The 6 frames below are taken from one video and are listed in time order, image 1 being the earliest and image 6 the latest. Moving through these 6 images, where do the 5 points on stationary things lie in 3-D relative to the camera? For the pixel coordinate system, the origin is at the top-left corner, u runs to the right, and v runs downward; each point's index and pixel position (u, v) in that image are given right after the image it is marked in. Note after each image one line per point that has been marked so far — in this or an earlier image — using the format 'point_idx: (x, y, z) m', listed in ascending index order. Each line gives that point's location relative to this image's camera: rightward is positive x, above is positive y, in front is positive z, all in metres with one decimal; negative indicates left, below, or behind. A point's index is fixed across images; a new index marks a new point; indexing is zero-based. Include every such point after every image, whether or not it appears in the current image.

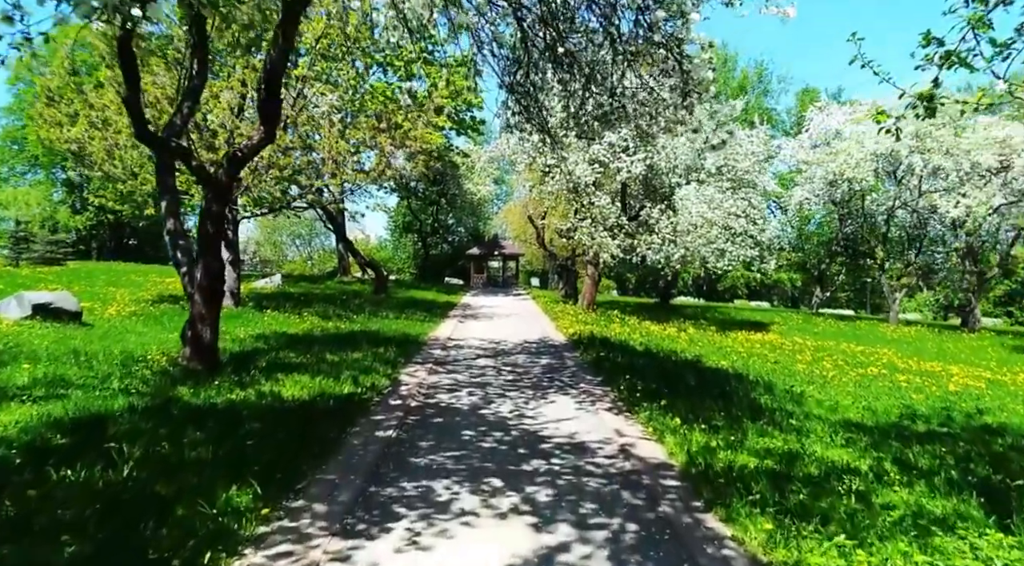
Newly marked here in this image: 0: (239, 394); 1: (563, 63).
0: (-3.8, -1.6, +8.4) m
1: (+0.8, +3.5, +9.7) m
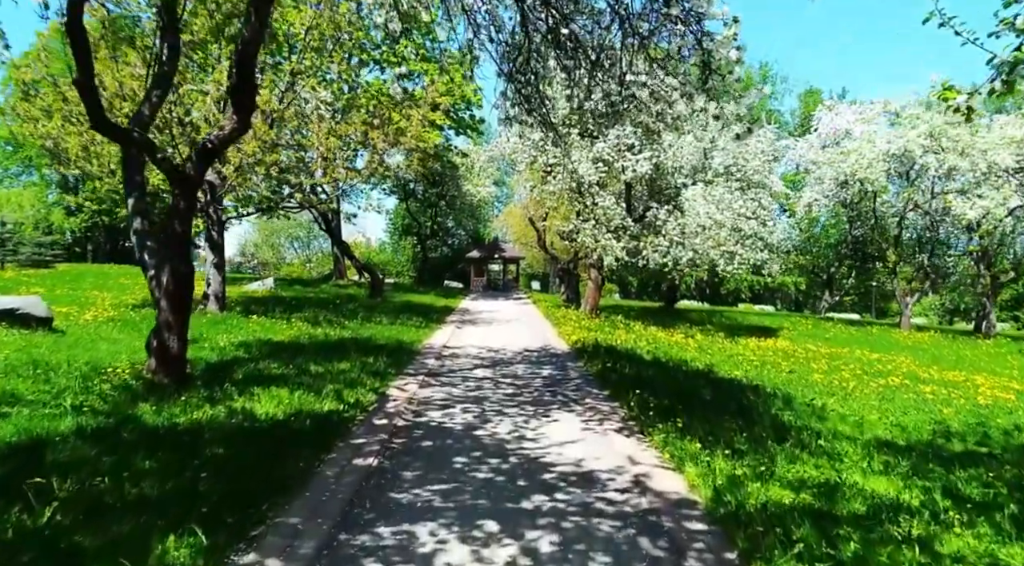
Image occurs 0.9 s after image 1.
0: (-3.8, -1.6, +7.6) m
1: (+0.8, +3.4, +8.8) m
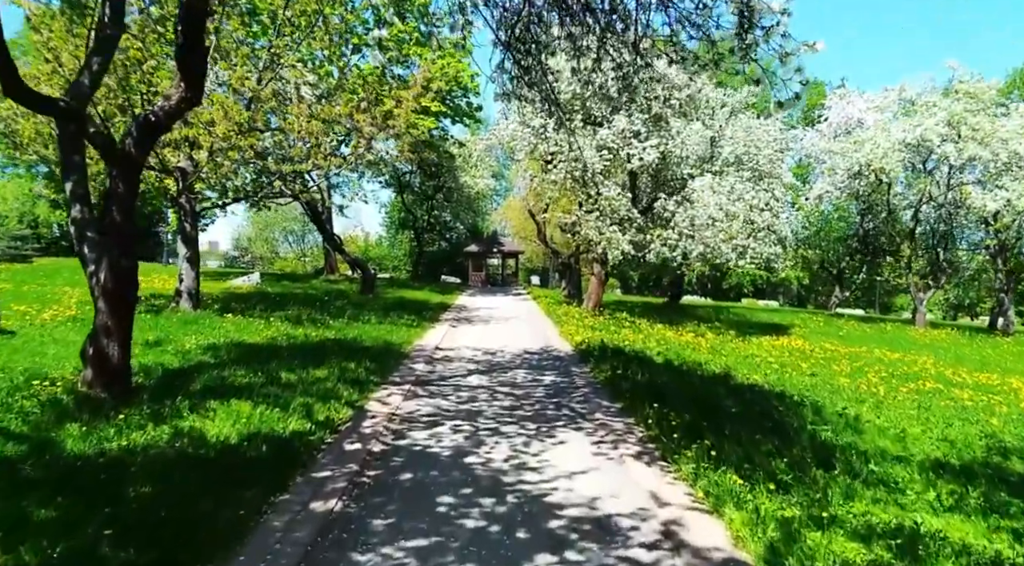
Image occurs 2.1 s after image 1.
0: (-3.9, -1.6, +6.4) m
1: (+0.8, +3.5, +7.6) m
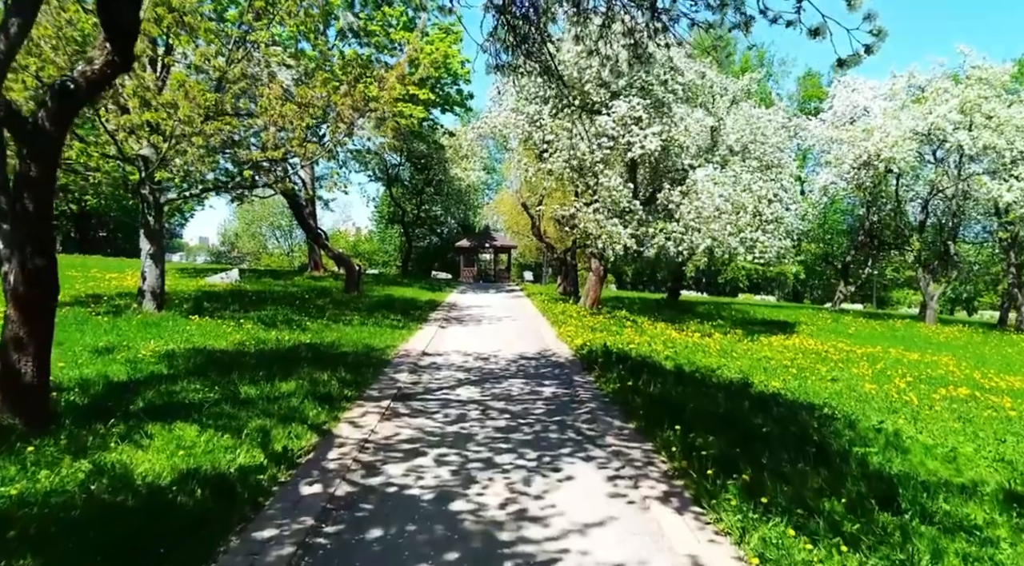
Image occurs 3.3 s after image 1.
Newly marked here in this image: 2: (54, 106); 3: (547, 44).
0: (-3.9, -1.6, +5.1) m
1: (+0.7, +3.5, +6.4) m
2: (-4.6, +1.8, +6.0) m
3: (+0.5, +3.2, +7.8) m
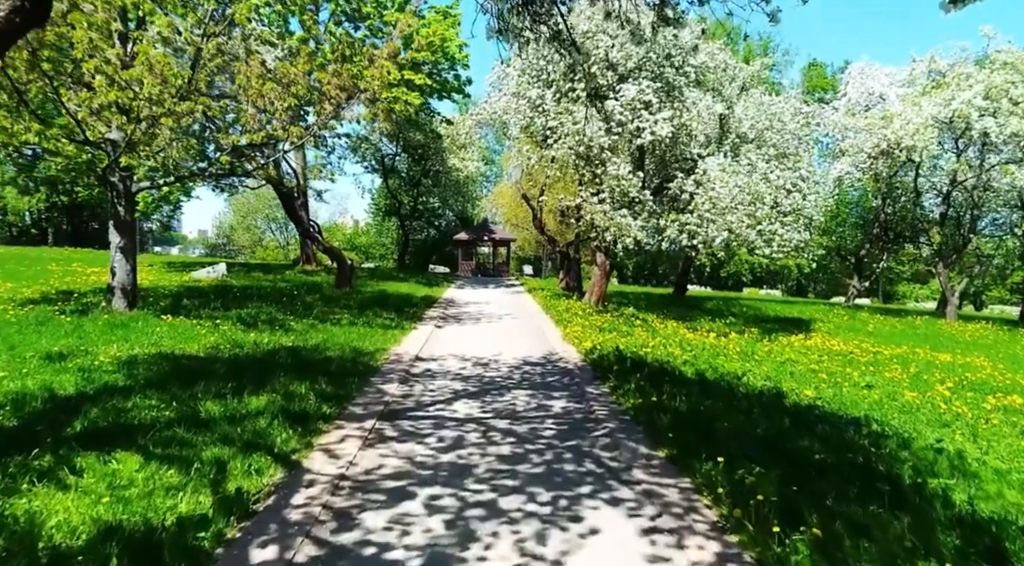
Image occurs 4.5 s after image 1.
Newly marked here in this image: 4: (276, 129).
0: (-3.8, -1.7, +4.0) m
1: (+0.8, +3.5, +5.2) m
2: (-4.5, +1.7, +4.8) m
3: (+0.5, +3.2, +6.6) m
4: (-5.4, +3.5, +13.6) m
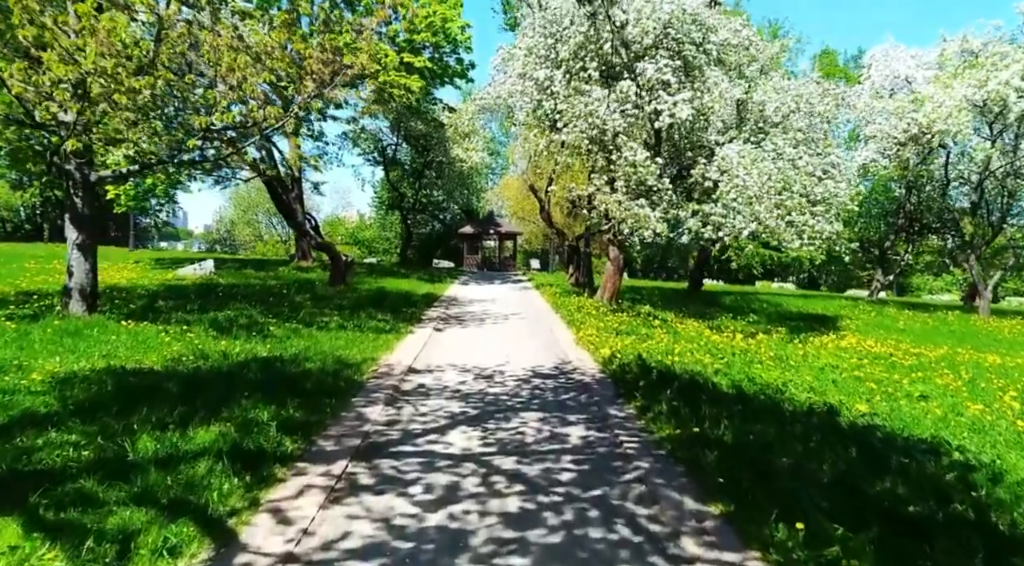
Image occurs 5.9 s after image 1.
0: (-3.8, -1.7, +2.7) m
1: (+0.8, +3.4, +3.8) m
2: (-4.4, +1.7, +3.5) m
3: (+0.6, +3.1, +5.2) m
4: (-5.3, +3.5, +12.2) m
